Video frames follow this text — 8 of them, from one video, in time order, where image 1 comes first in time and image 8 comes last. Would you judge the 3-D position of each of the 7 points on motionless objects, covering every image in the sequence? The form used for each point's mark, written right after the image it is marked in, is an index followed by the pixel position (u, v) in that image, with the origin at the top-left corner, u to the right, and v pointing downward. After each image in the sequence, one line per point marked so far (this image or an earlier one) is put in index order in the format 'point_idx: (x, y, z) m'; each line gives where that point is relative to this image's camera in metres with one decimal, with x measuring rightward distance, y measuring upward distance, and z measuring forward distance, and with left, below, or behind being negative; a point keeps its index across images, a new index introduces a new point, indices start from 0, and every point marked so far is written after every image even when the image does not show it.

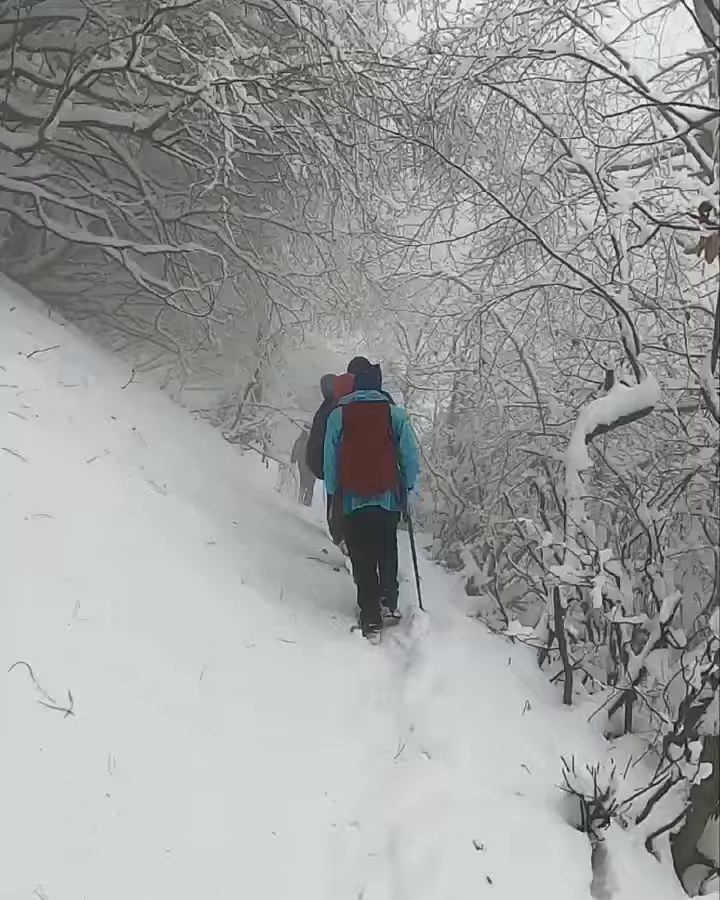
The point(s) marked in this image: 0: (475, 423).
0: (+1.5, +0.4, +11.2) m
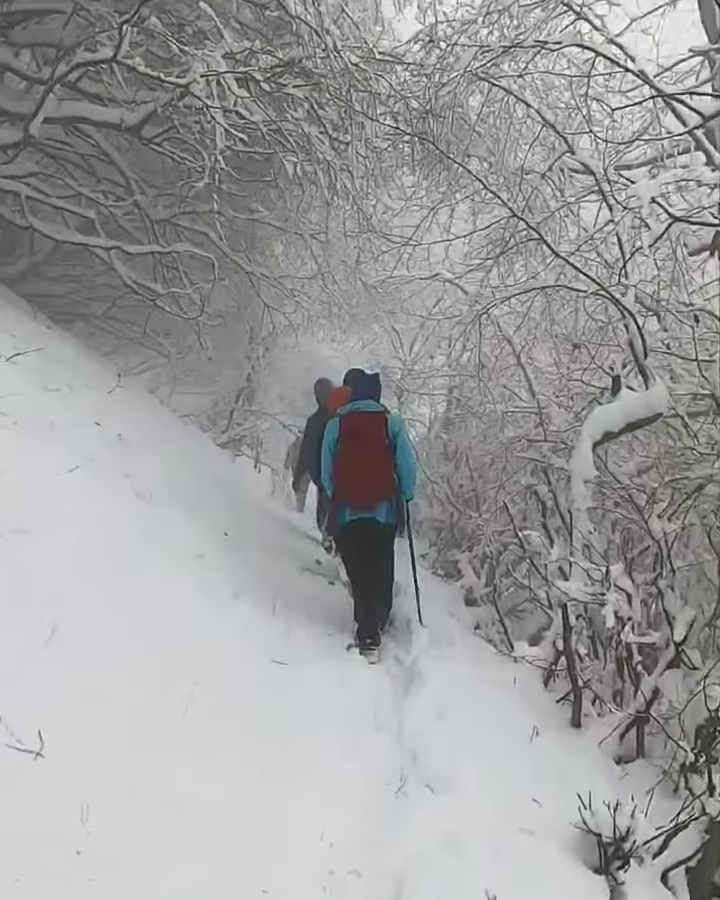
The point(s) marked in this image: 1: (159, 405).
0: (+1.4, +0.3, +10.9) m
1: (-2.7, +0.6, +11.4) m
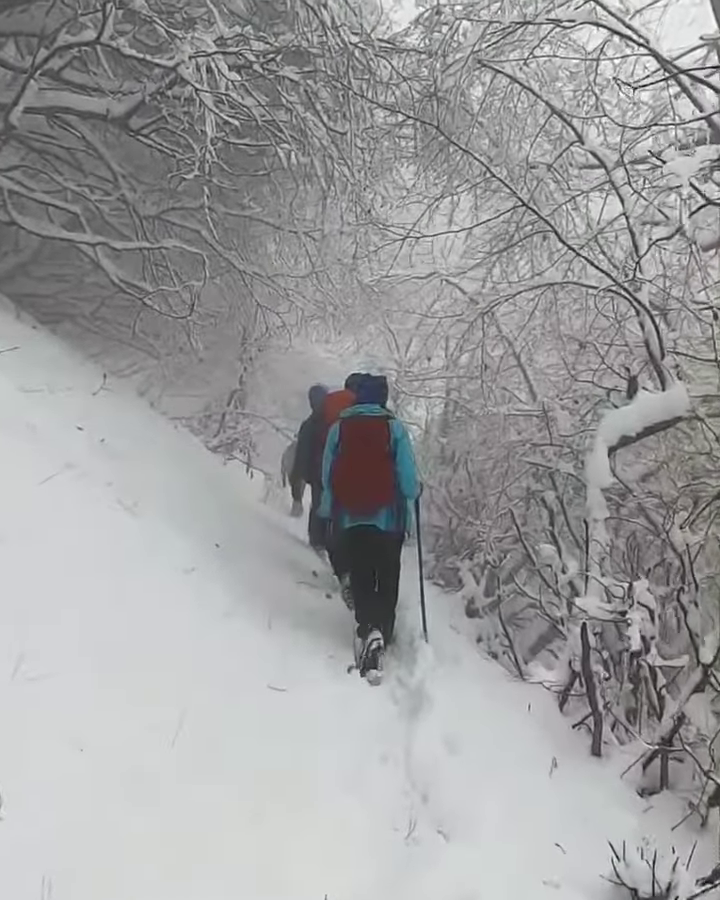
0: (+1.4, +0.2, +10.5) m
1: (-2.8, +0.6, +11.0) m
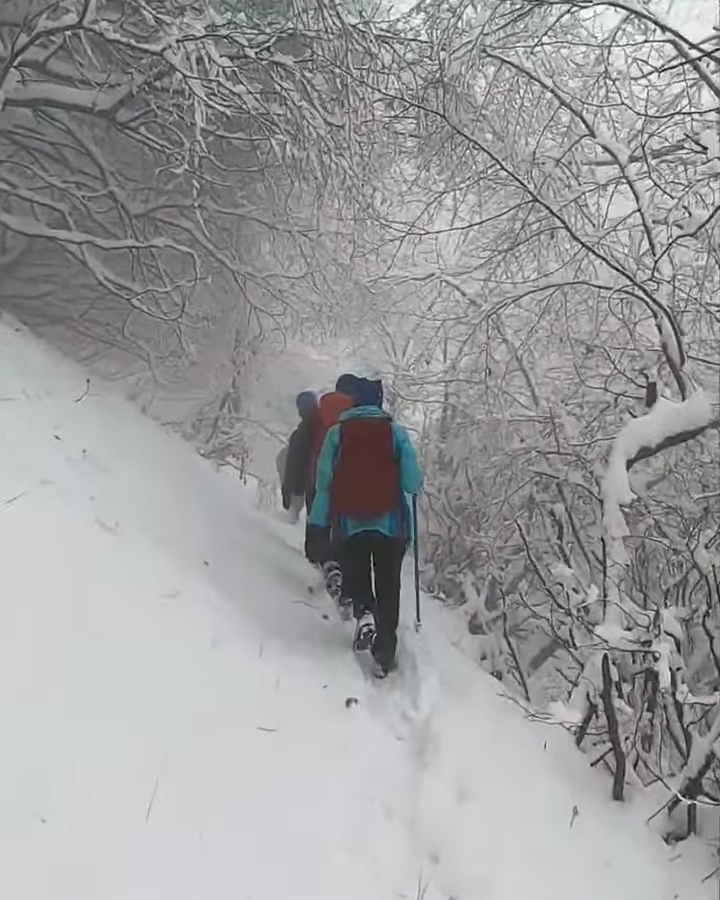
0: (+1.4, +0.2, +10.1) m
1: (-2.8, +0.5, +10.6) m
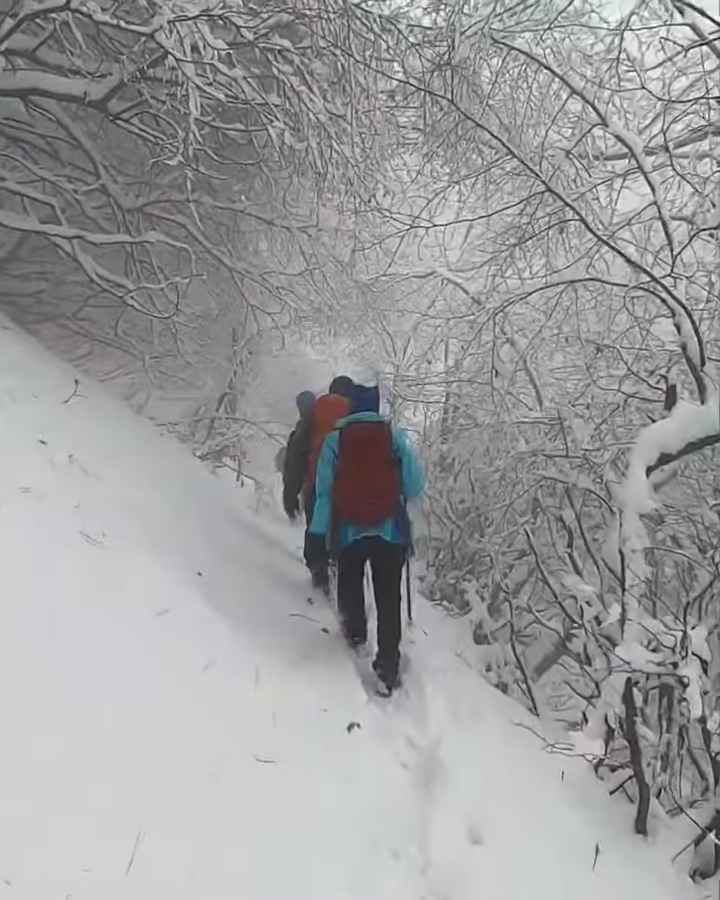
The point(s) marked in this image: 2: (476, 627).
0: (+1.4, +0.1, +9.8) m
1: (-2.8, +0.4, +10.2) m
2: (+1.2, -1.9, +8.8) m
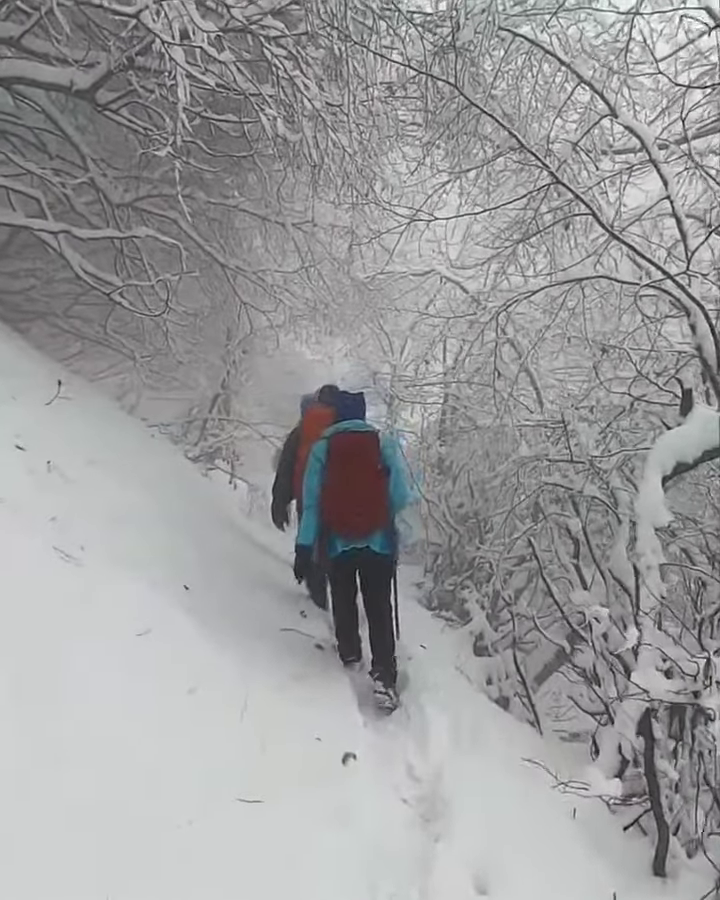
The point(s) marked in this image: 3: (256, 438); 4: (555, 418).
0: (+1.3, +0.1, +9.5) m
1: (-2.9, +0.4, +9.9) m
2: (+1.2, -1.9, +8.5) m
3: (-1.5, +0.2, +12.4) m
4: (+1.9, +0.3, +8.1) m
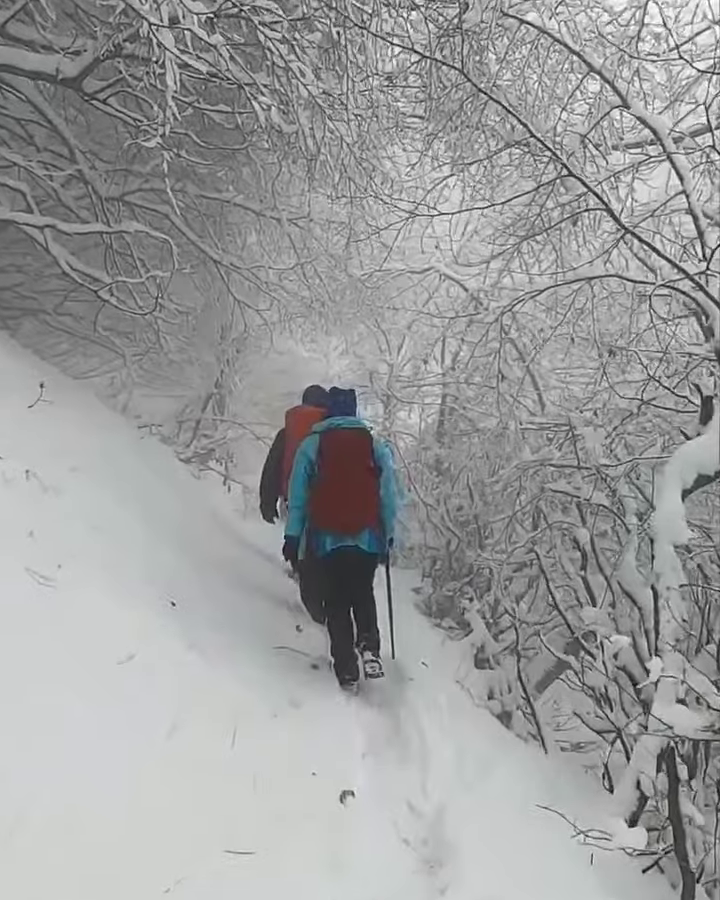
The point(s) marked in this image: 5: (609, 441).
0: (+1.3, 0.0, +9.2) m
1: (-2.9, +0.4, +9.6) m
2: (+1.1, -1.9, +8.2) m
3: (-1.6, +0.2, +12.0) m
4: (+1.9, +0.3, +7.8) m
5: (+2.2, +0.1, +7.5) m
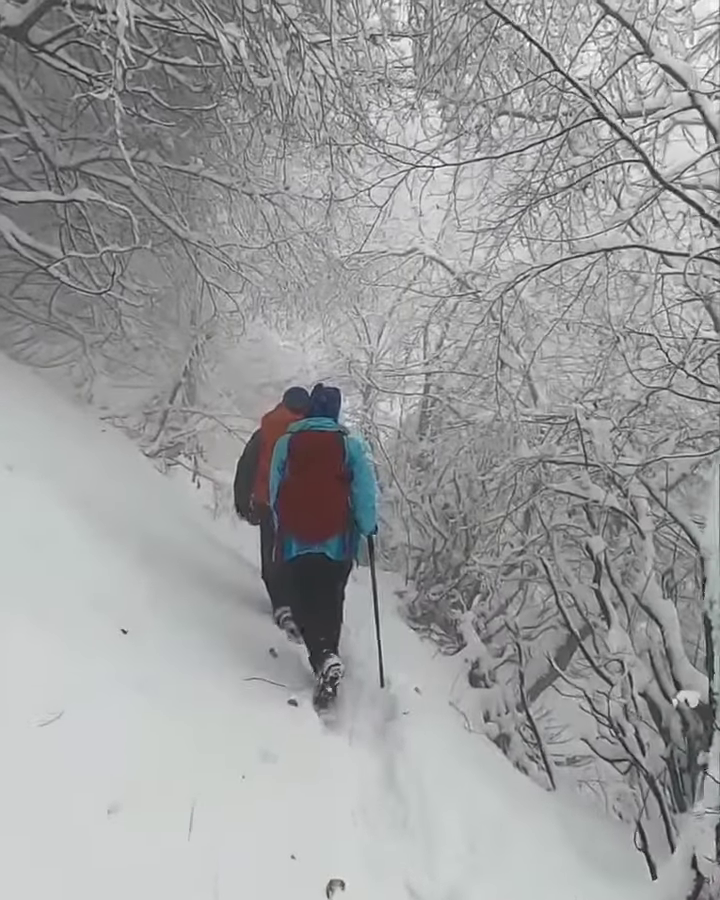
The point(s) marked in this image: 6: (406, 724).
0: (+1.1, +0.1, +8.4) m
1: (-3.1, +0.4, +8.7) m
2: (+1.0, -1.9, +7.4) m
3: (-1.9, +0.2, +11.2) m
4: (+1.7, +0.3, +7.1) m
5: (+2.1, +0.1, +6.7) m
6: (+0.3, -1.6, +4.9) m
